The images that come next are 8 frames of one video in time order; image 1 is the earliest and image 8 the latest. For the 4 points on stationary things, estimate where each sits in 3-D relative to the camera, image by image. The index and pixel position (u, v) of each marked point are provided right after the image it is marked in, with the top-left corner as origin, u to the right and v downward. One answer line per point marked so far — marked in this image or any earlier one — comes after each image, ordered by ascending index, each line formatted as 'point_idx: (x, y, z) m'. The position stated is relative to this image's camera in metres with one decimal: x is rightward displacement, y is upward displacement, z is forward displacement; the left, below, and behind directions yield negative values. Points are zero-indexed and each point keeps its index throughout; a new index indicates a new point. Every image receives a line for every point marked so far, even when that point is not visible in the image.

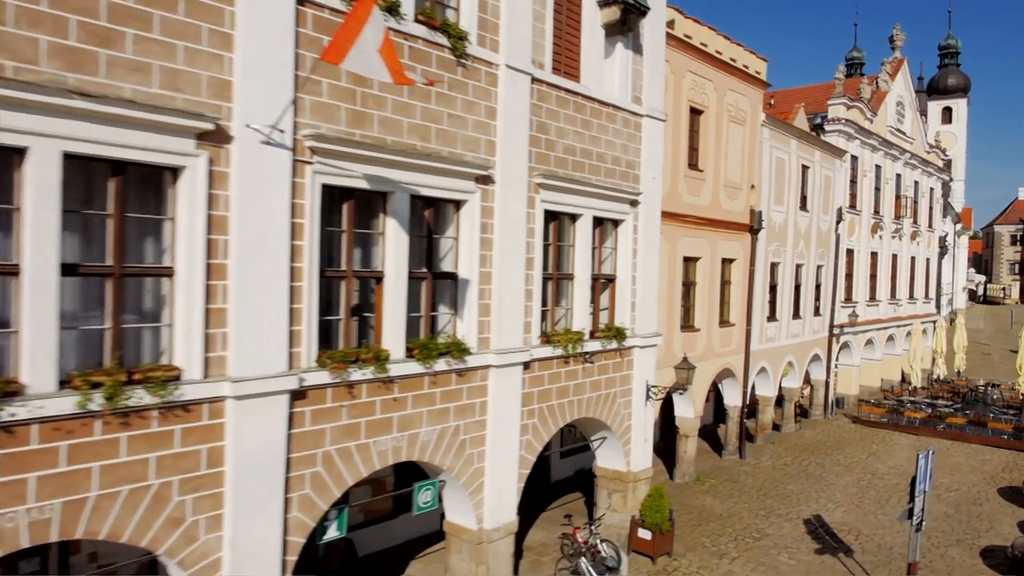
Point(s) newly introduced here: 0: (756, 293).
0: (+5.5, -0.1, +17.2) m
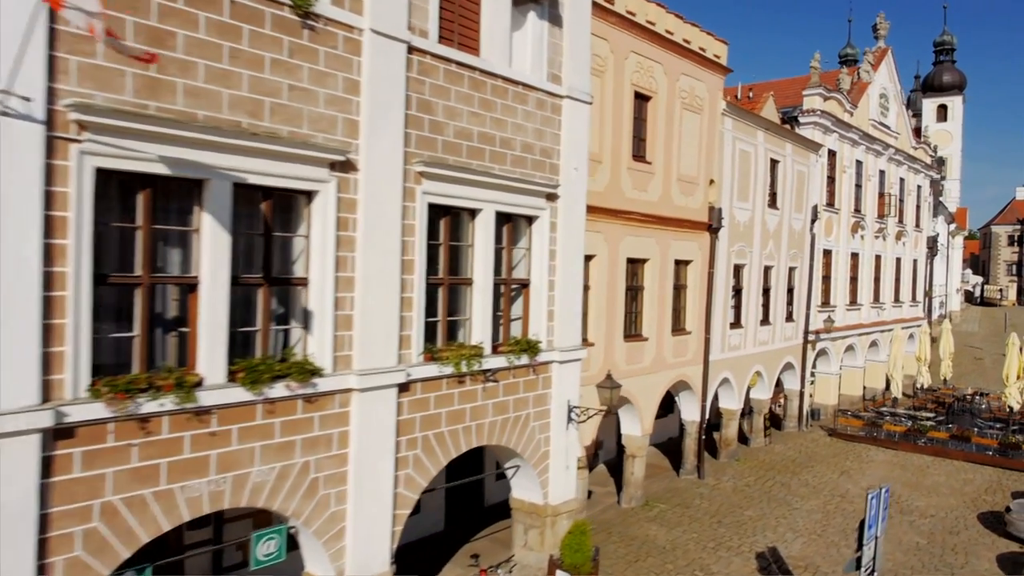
0: (+4.3, -0.2, +15.8) m
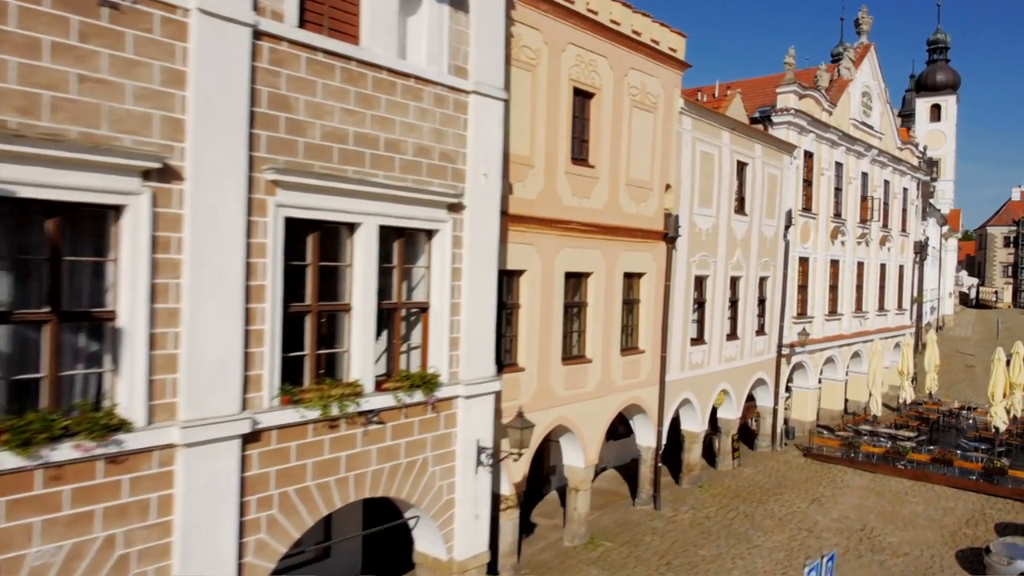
0: (+3.1, -0.5, +14.6) m
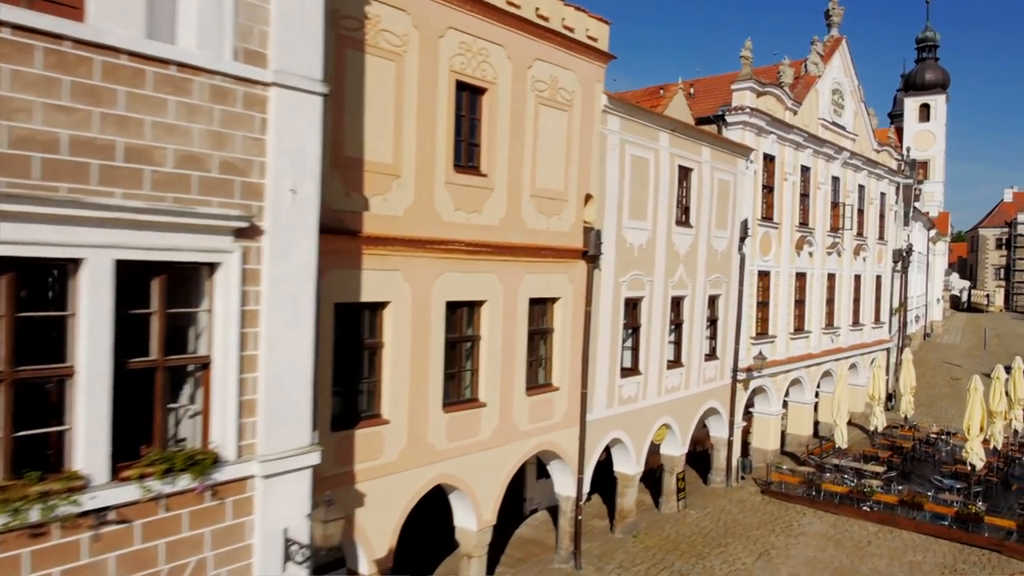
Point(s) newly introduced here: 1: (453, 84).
0: (+1.5, -0.9, +12.7) m
1: (-0.7, +2.6, +9.7) m
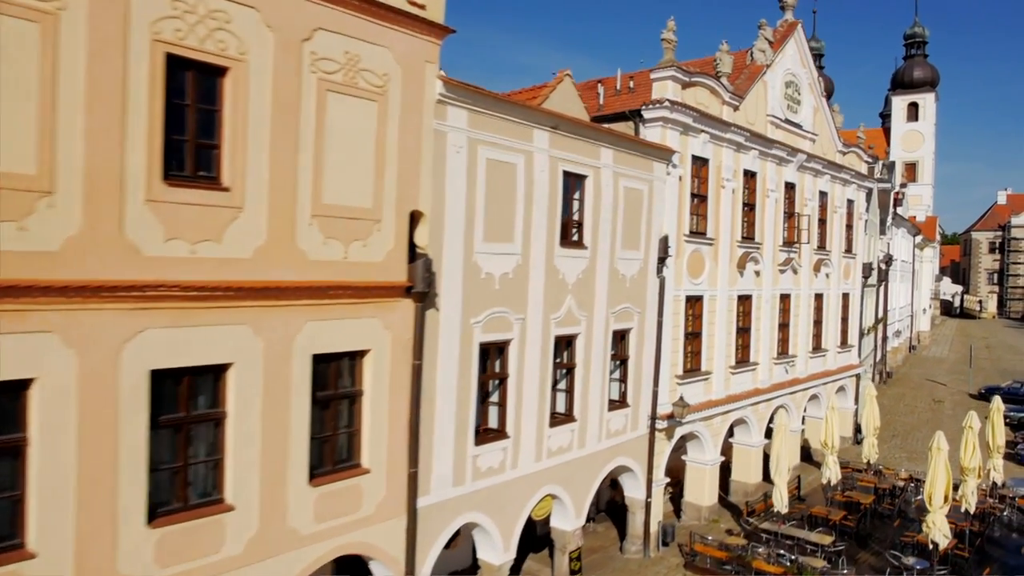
0: (-0.9, -1.4, +9.8) m
1: (-3.1, +2.0, +6.8) m
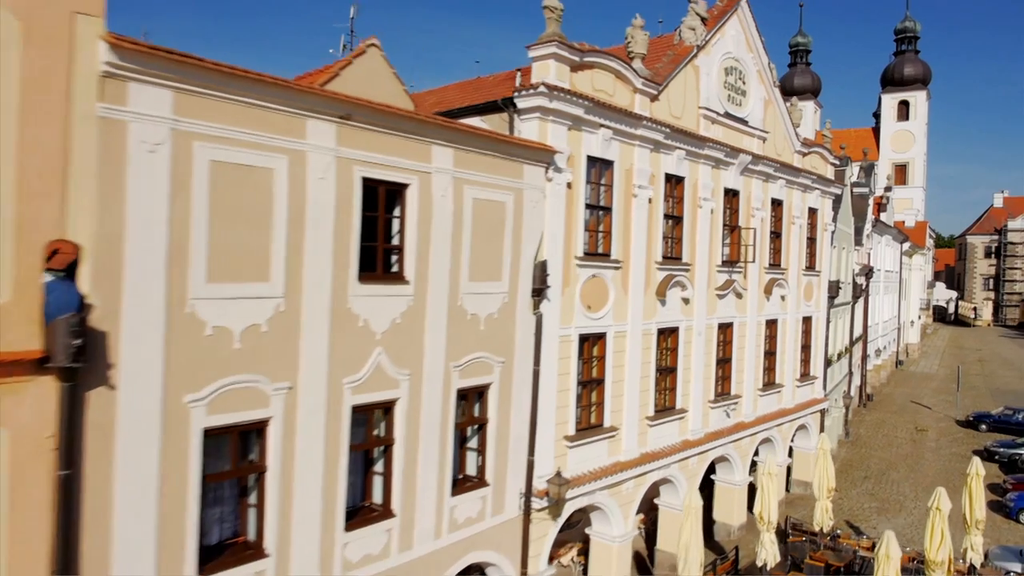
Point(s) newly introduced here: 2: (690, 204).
0: (-3.2, -2.0, +6.6) m
1: (-5.5, +1.5, +3.6) m
2: (+3.4, +1.6, +14.5) m
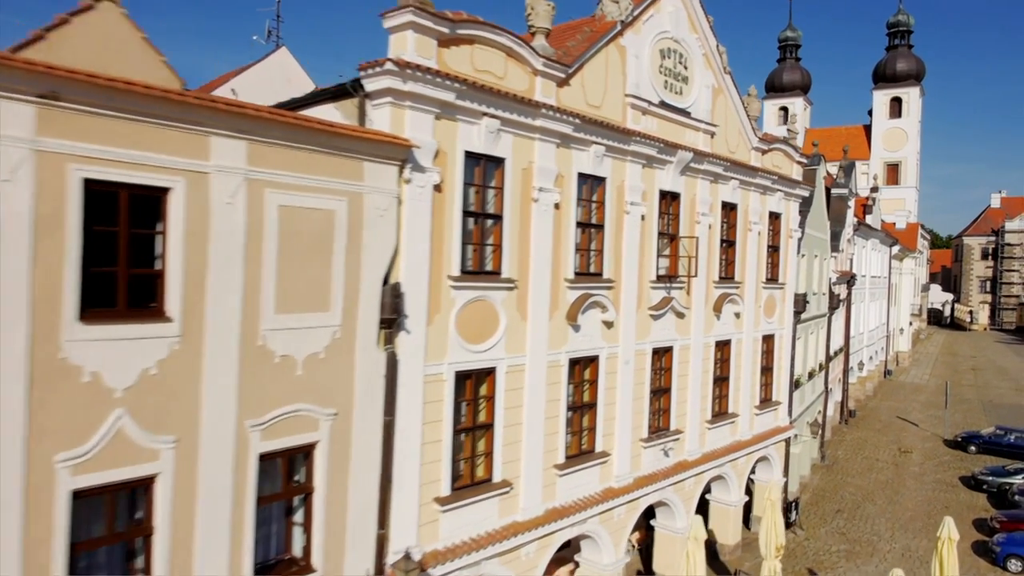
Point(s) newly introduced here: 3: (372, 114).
0: (-5.0, -2.3, +4.4) m
1: (-7.2, +1.1, +1.3) m
2: (+1.6, +1.3, +12.2) m
3: (-1.6, +2.0, +8.9) m
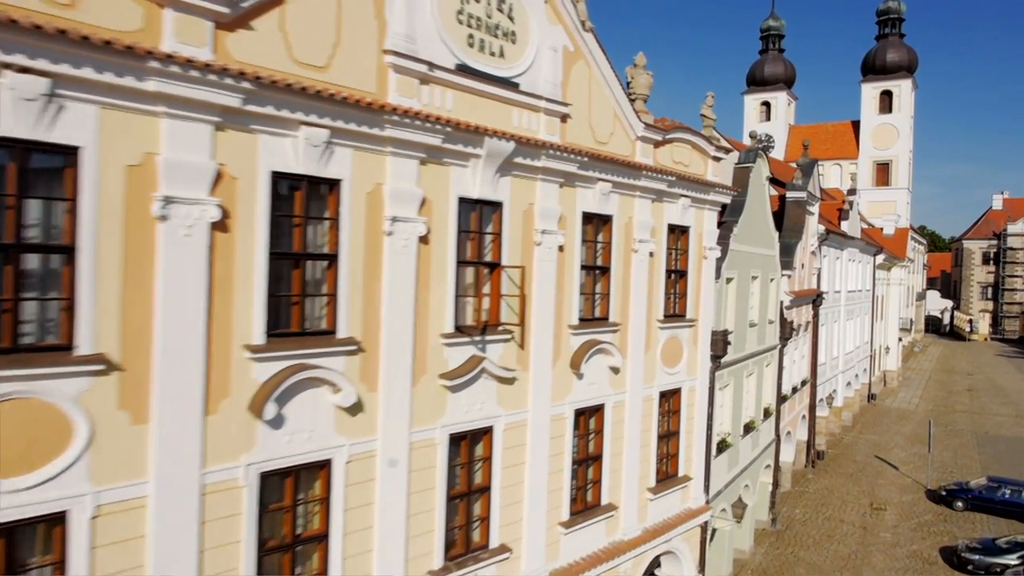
0: (-8.2, -3.0, 0.0) m
1: (-10.5, +0.5, -3.0) m
2: (-1.5, +0.6, +7.9) m
3: (-4.8, +1.4, +4.6) m
